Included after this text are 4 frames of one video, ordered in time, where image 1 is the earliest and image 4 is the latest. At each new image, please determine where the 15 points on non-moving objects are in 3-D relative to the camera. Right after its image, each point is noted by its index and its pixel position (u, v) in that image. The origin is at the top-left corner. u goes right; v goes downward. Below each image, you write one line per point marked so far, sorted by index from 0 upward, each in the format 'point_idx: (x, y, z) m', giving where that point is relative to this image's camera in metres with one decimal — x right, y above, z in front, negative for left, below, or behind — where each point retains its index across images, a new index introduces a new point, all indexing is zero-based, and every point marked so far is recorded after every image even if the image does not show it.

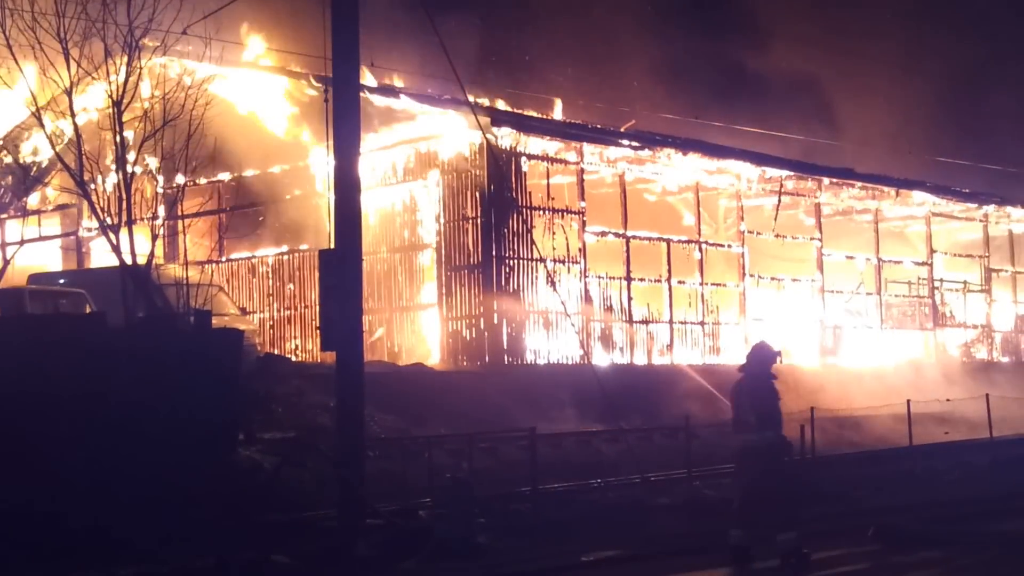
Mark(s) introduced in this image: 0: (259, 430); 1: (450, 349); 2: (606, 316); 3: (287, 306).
0: (-3.7, -2.1, +15.7) m
1: (-1.1, -1.1, +18.4) m
2: (+1.8, -0.5, +19.8) m
3: (-4.4, -0.3, +20.0) m
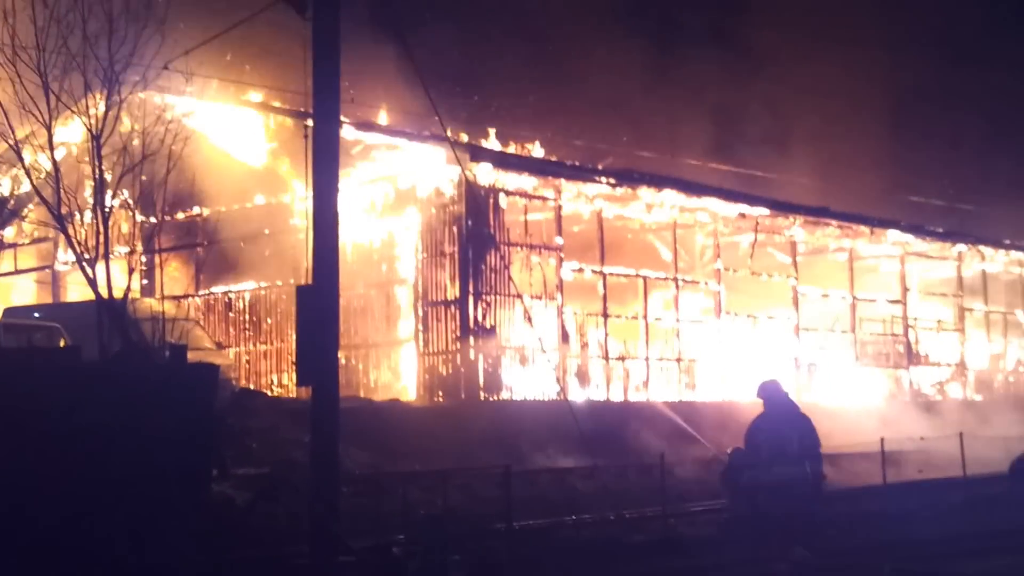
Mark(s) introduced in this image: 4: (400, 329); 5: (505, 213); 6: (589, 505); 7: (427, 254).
0: (-4.1, -2.6, +15.7) m
1: (-1.5, -1.7, +18.4) m
2: (+1.3, -1.2, +19.8) m
3: (-4.8, -1.0, +20.0) m
4: (-2.0, -0.7, +18.9) m
5: (-0.1, +1.3, +18.9) m
6: (+1.3, -3.5, +16.8) m
7: (-1.5, +0.6, +18.6) m
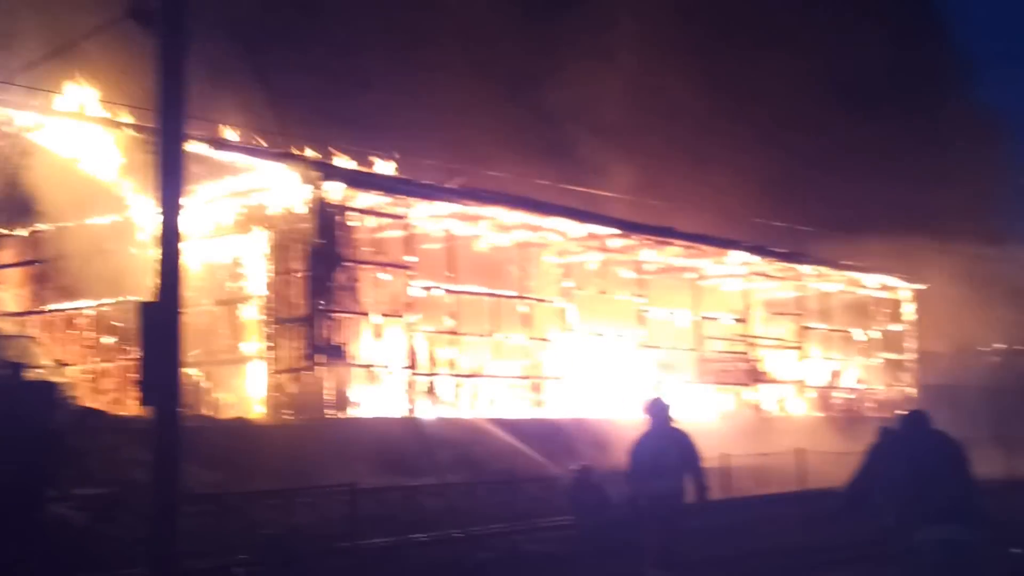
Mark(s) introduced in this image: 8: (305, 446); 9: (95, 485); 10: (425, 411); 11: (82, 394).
0: (-6.6, -2.9, +15.4) m
1: (-4.2, -2.0, +18.3) m
2: (-1.4, -1.5, +19.8) m
3: (-7.5, -1.3, +19.7) m
4: (-4.7, -1.0, +18.7) m
5: (-2.8, +1.0, +18.9) m
6: (-1.3, -3.8, +16.7) m
7: (-4.2, +0.3, +18.6) m
8: (-3.4, -2.6, +17.4) m
9: (-6.4, -2.9, +15.6) m
10: (-1.5, -2.3, +19.5) m
11: (-8.0, -2.0, +19.8) m
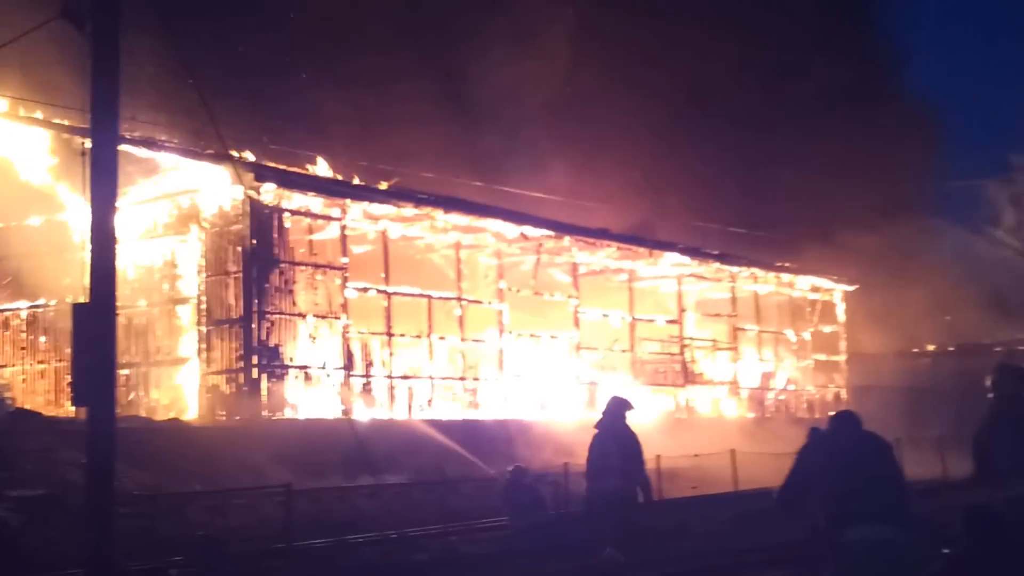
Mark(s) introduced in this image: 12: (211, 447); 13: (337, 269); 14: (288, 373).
0: (-7.7, -2.9, +15.4) m
1: (-5.3, -2.0, +18.3) m
2: (-2.5, -1.6, +19.9) m
3: (-8.7, -1.3, +19.7) m
4: (-5.8, -1.1, +18.7) m
5: (-3.9, +1.0, +18.9) m
6: (-2.4, -3.8, +16.8) m
7: (-5.3, +0.3, +18.6) m
8: (-4.6, -2.7, +17.4) m
9: (-7.5, -3.0, +15.6) m
10: (-2.7, -2.3, +19.5) m
11: (-9.2, -2.0, +19.8) m
12: (-5.1, -2.6, +17.2) m
13: (-3.1, +0.4, +19.7) m
14: (-3.9, -1.5, +18.5) m
